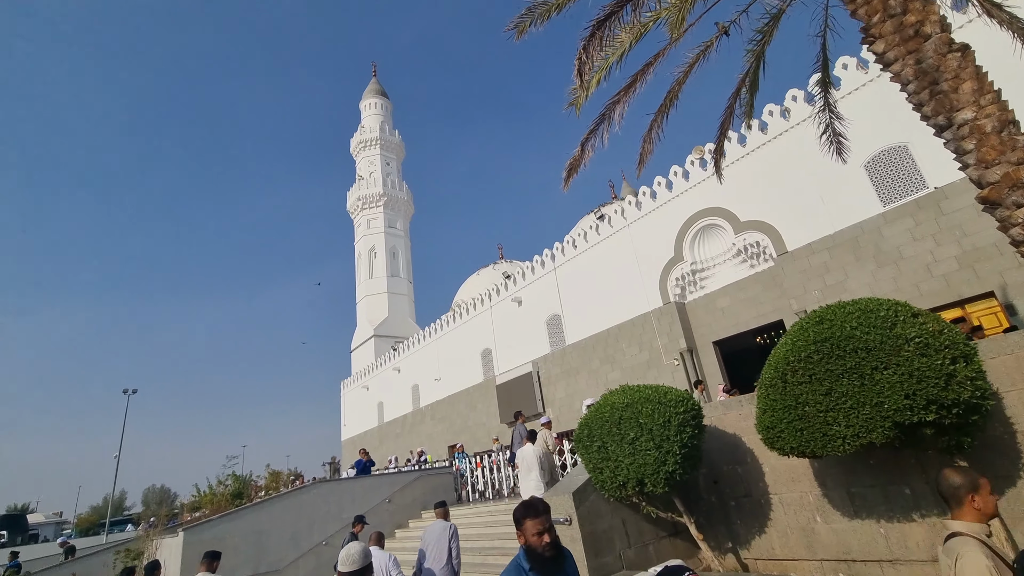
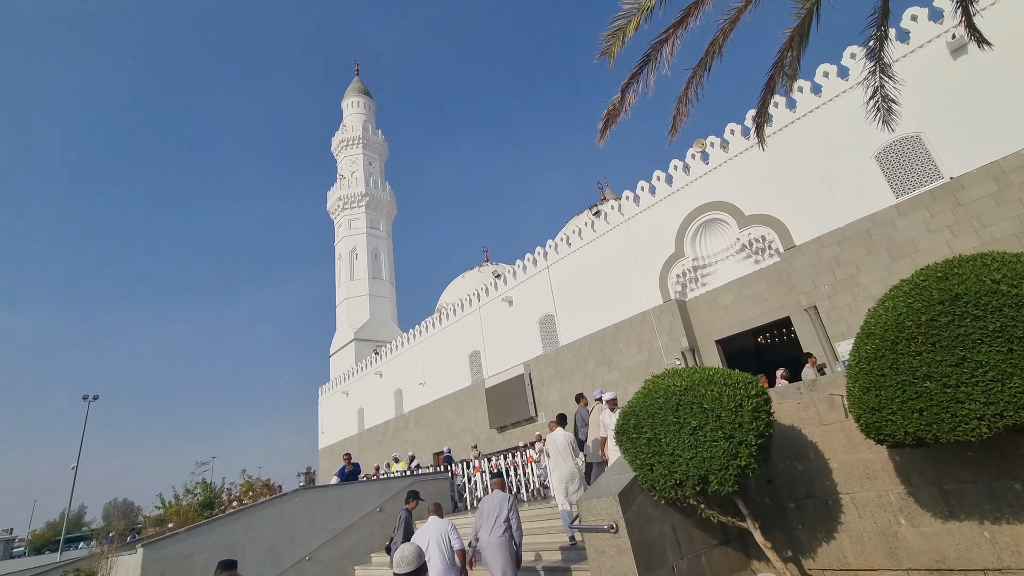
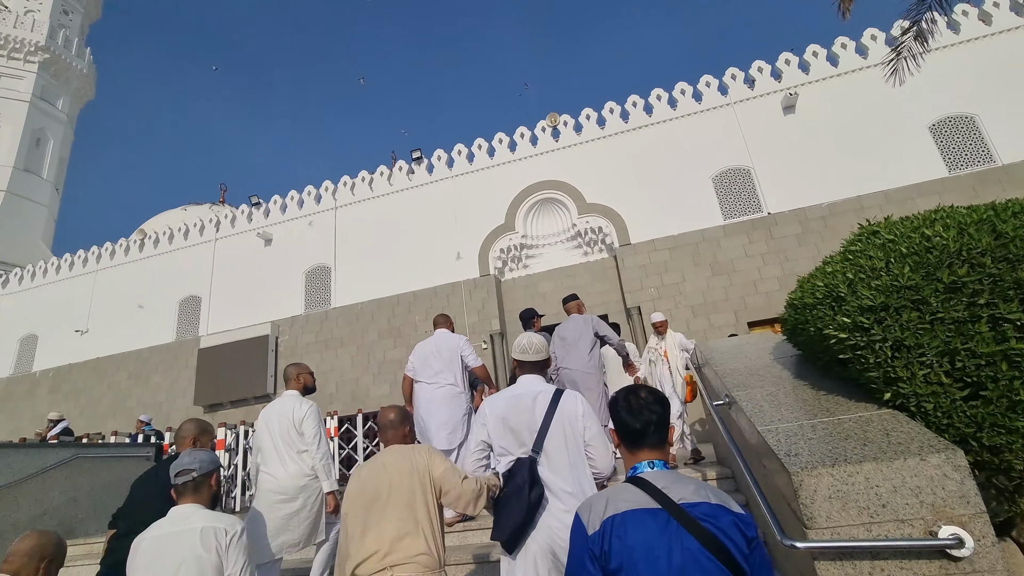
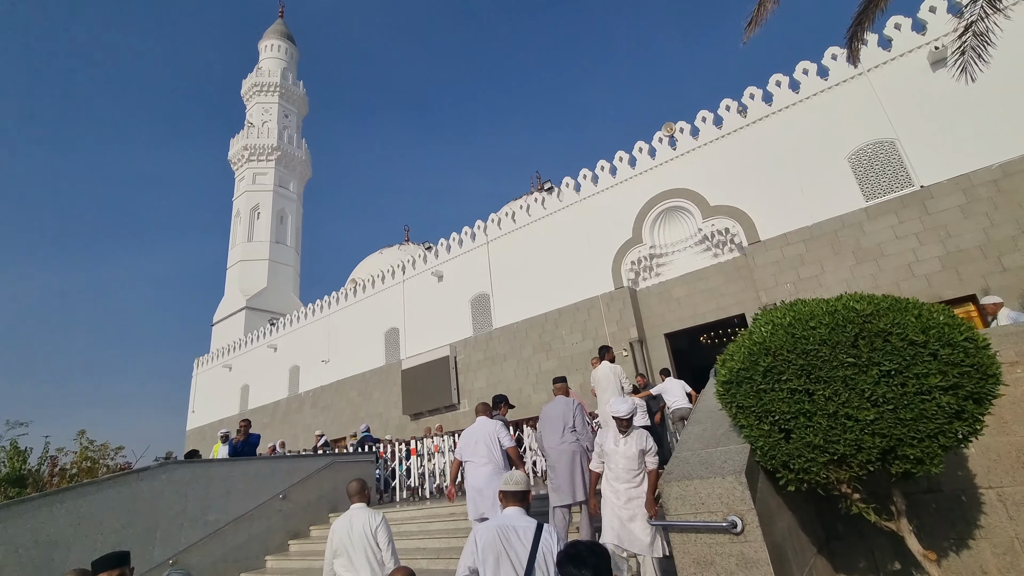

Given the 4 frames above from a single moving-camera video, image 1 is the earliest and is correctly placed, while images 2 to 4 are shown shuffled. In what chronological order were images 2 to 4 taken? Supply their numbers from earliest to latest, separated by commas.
2, 4, 3
